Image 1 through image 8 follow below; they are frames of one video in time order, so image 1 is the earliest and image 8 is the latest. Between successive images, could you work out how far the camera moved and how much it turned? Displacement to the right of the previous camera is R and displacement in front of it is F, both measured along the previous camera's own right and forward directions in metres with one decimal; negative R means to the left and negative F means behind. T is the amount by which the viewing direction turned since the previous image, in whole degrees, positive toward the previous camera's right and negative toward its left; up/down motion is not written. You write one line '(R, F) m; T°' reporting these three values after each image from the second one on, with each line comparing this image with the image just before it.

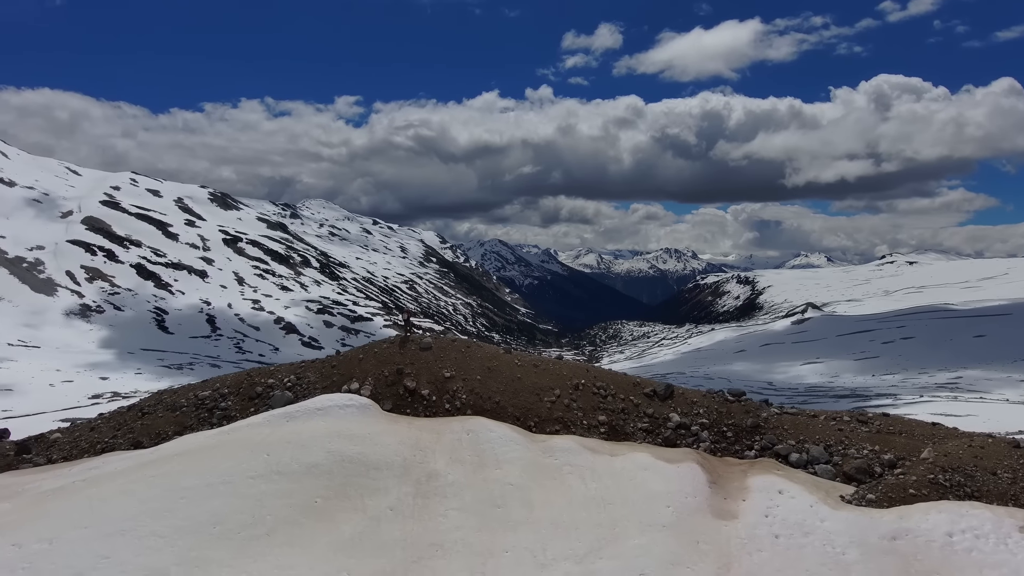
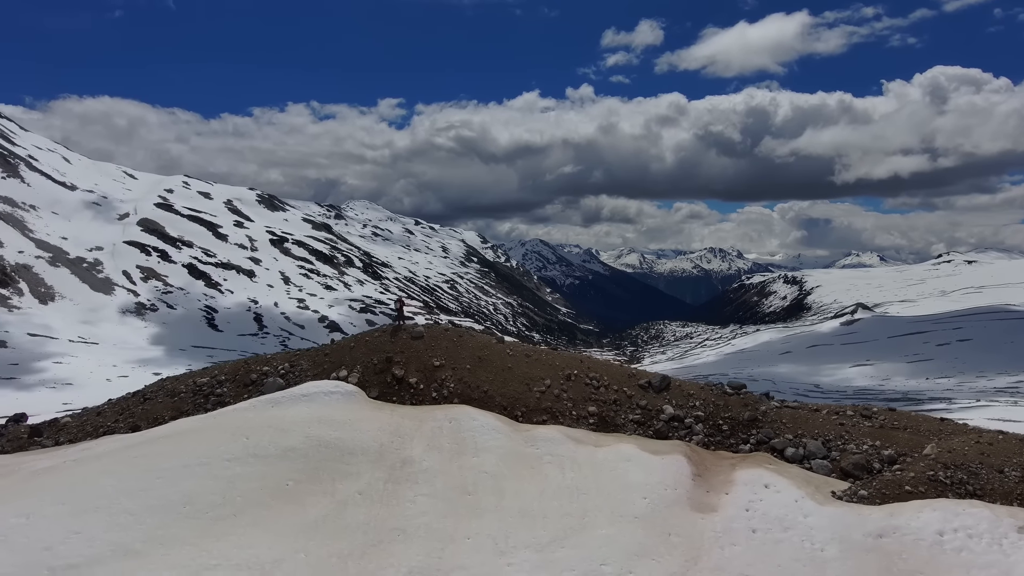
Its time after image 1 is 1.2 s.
(+1.7, +0.3) m; -4°
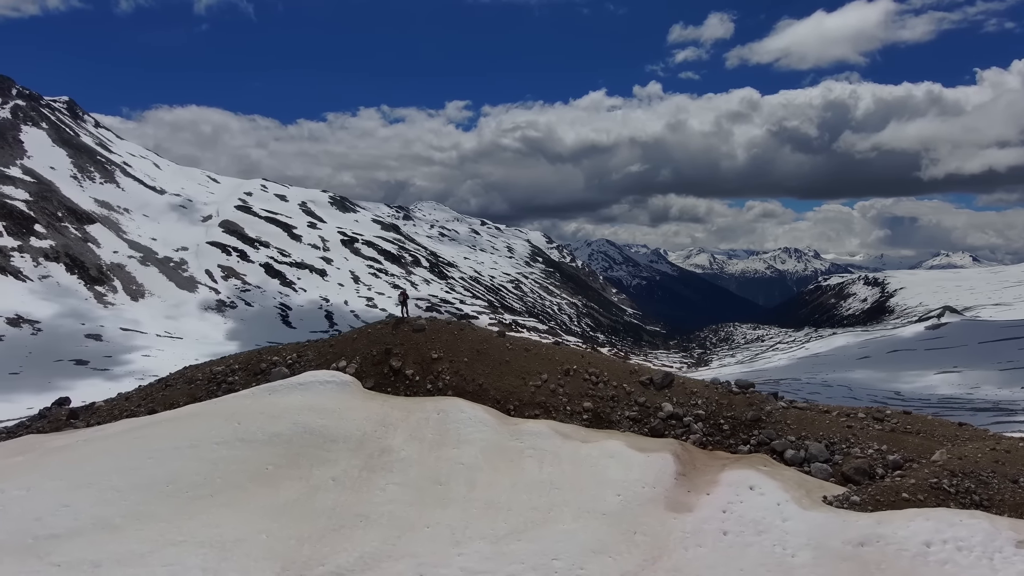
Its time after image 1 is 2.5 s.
(+2.2, +0.2) m; -6°
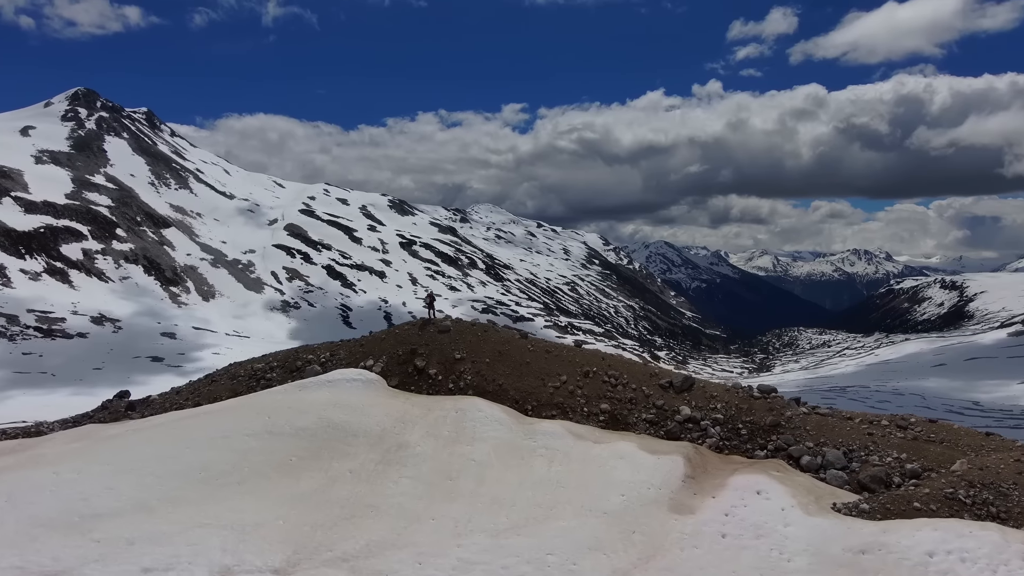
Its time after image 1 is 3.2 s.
(+1.2, -0.4) m; -5°
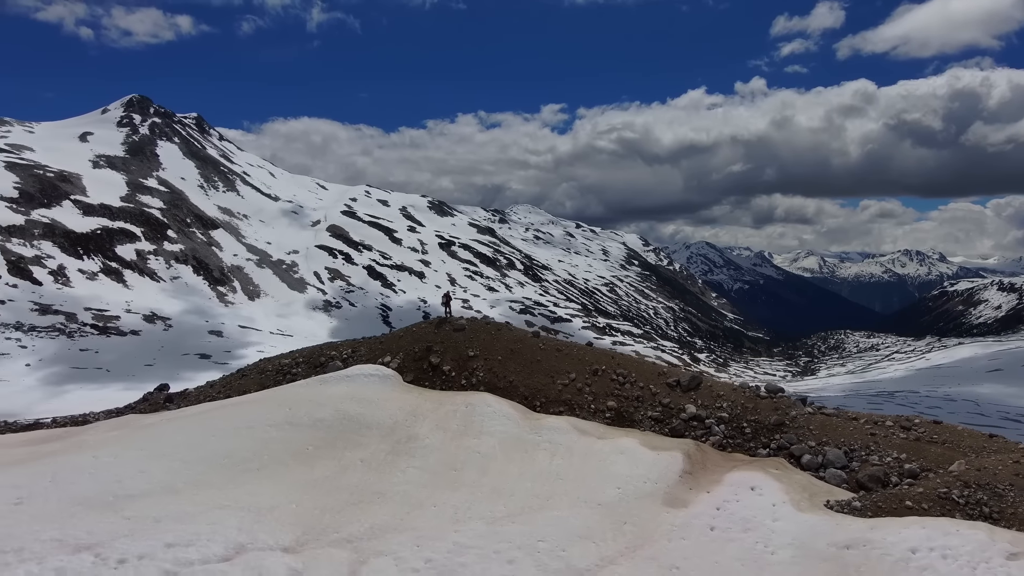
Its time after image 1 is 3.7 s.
(+0.9, -0.7) m; -3°
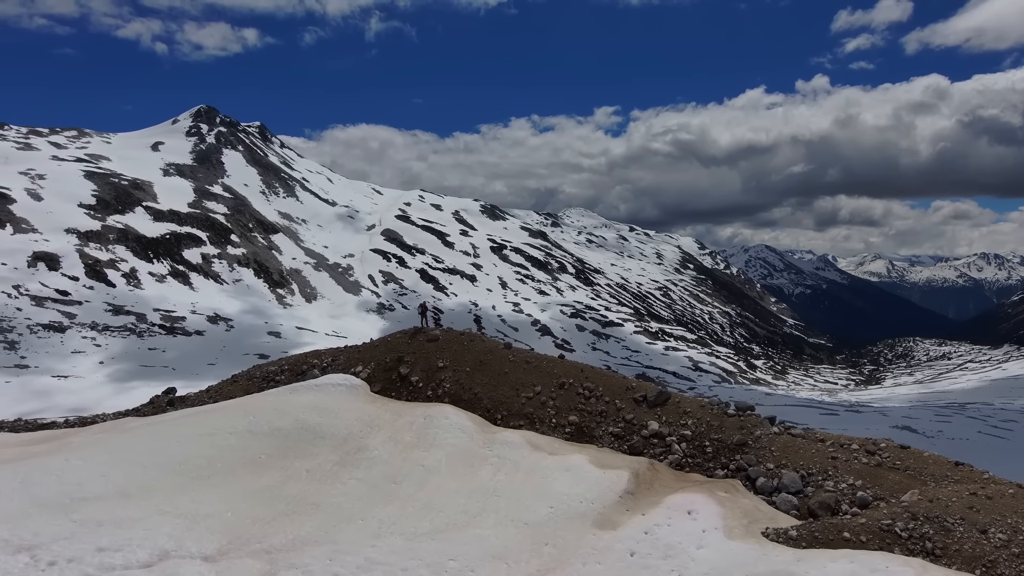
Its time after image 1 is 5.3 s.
(+2.9, +0.2) m; -5°
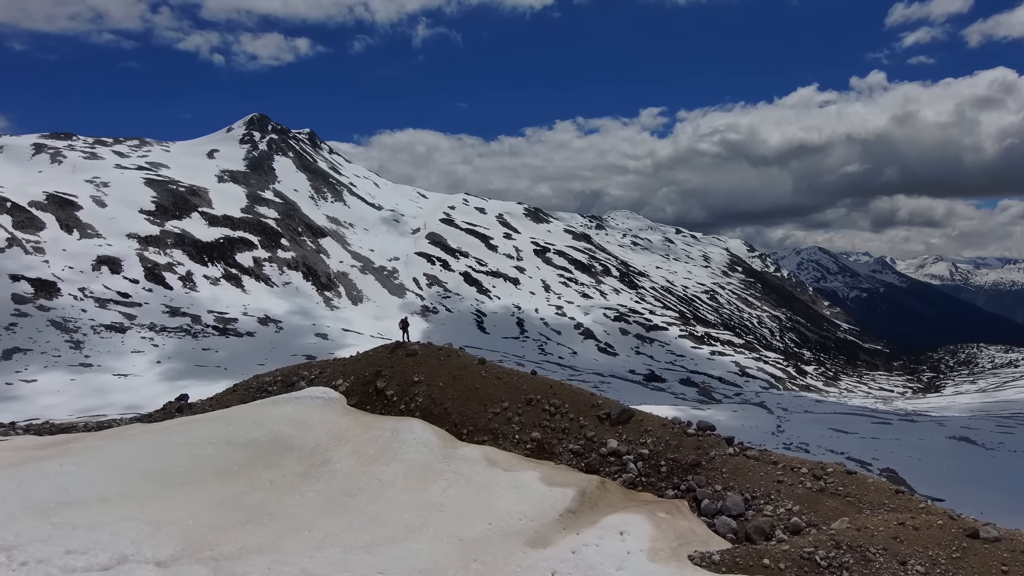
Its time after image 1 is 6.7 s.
(+2.6, -0.5) m; -4°
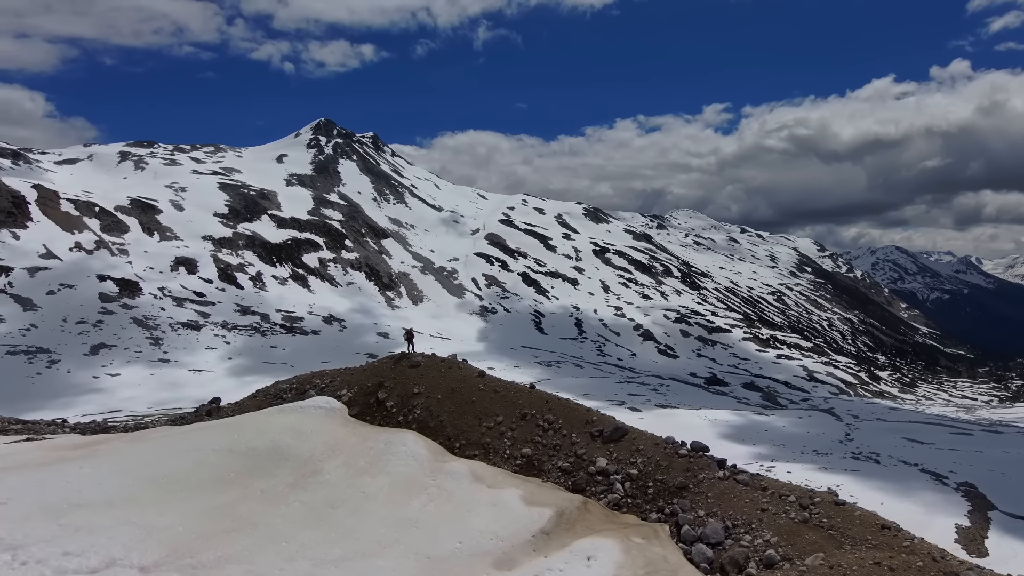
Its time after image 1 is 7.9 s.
(+2.2, +0.2) m; -5°
